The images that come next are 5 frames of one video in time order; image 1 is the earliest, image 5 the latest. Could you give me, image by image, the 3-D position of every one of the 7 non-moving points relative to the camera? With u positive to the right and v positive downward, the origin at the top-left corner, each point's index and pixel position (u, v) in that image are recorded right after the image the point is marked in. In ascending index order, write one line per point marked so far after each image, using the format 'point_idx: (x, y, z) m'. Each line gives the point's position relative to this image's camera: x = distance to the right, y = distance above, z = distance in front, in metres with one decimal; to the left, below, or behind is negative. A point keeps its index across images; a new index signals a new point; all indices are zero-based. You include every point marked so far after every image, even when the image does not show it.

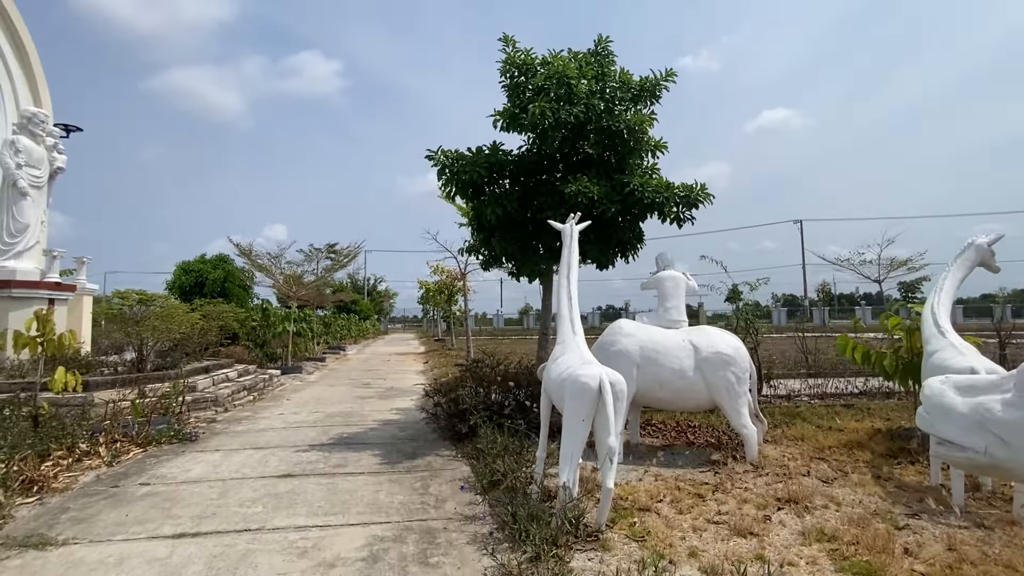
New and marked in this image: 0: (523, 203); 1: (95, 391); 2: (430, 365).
0: (+0.1, +1.1, +6.2) m
1: (-6.1, -1.5, +7.1) m
2: (-2.4, -2.3, +14.6) m
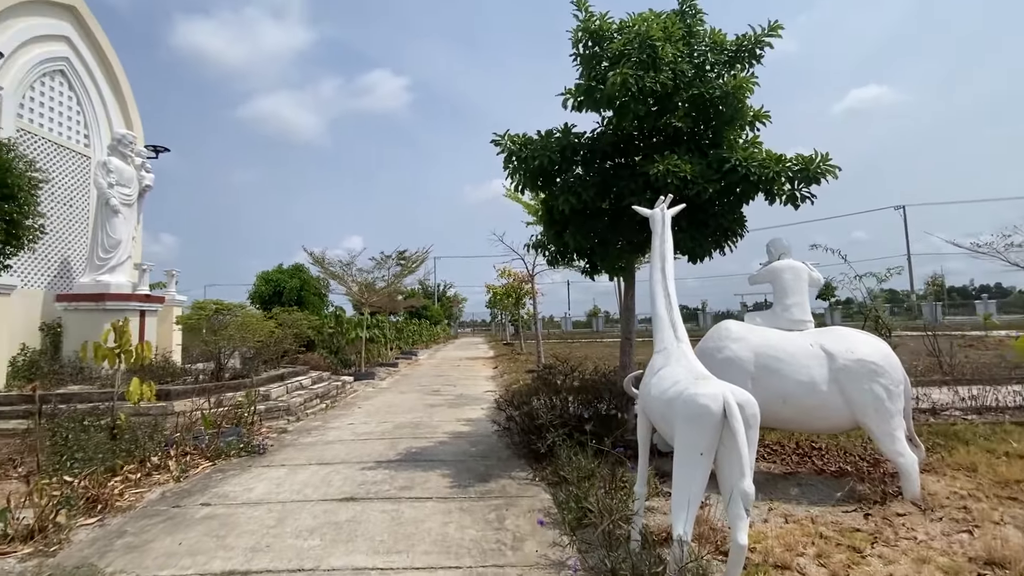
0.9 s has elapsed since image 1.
0: (+1.0, +1.1, +5.5) m
1: (-5.0, -1.7, +7.2) m
2: (-0.3, -2.4, +14.1) m
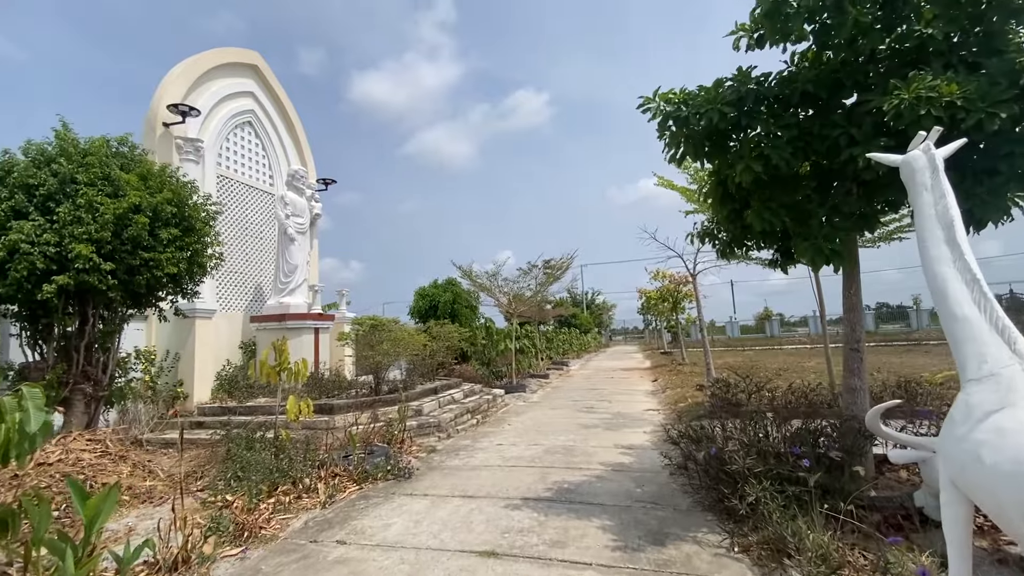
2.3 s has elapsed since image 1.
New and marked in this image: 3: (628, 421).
0: (+2.4, +1.2, +4.0) m
1: (-2.7, -1.9, +7.4) m
2: (+3.9, -2.5, +12.5) m
3: (+2.0, -2.3, +8.3) m
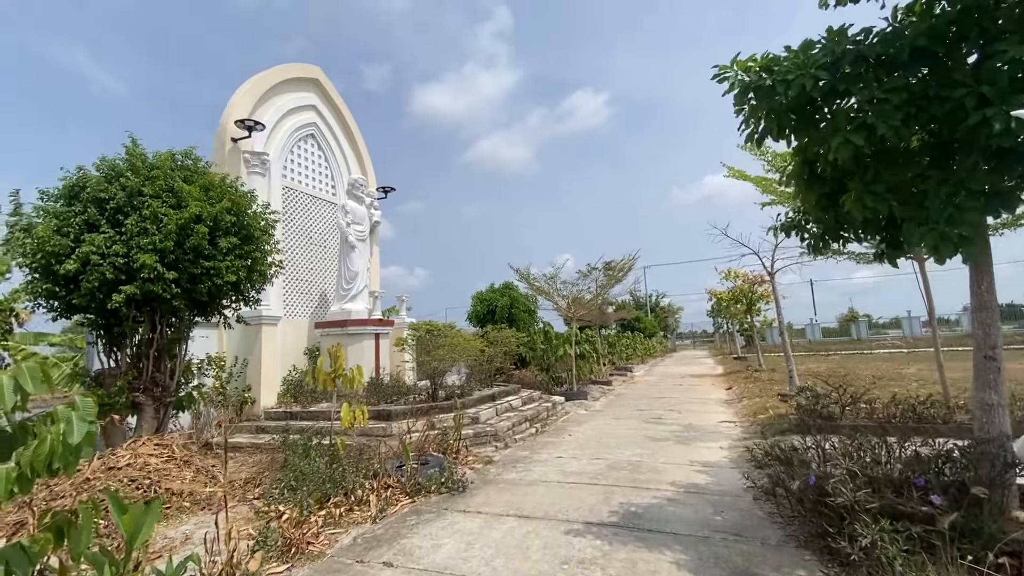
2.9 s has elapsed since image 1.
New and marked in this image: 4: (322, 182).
0: (+2.8, +1.2, +3.3) m
1: (-1.8, -2.0, +7.3) m
2: (+5.4, -2.5, +11.6) m
3: (+3.0, -2.3, +7.6) m
4: (-4.7, +2.6, +12.0) m
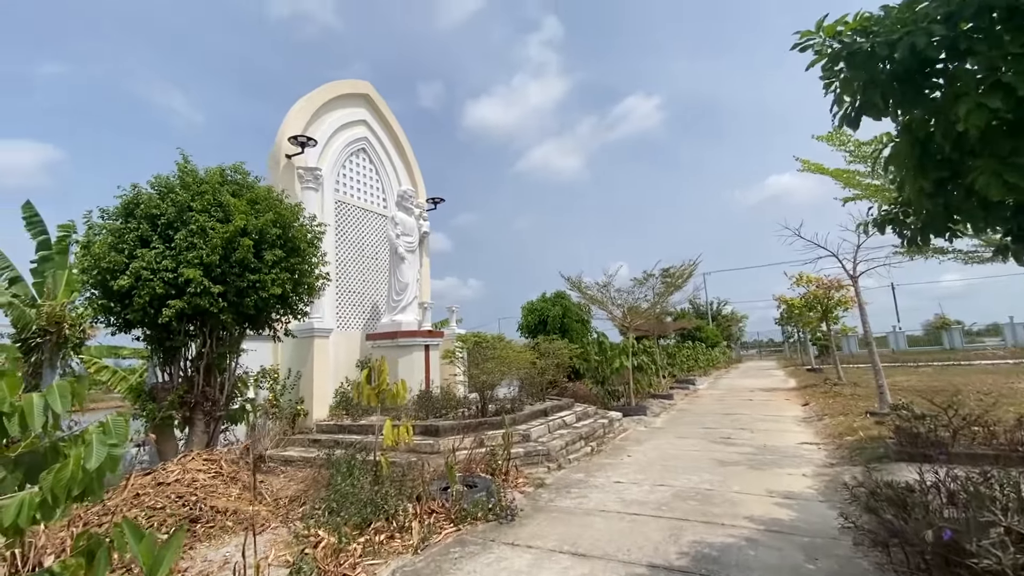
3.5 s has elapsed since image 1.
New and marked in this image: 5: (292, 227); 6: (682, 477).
0: (+3.0, +1.2, +2.6) m
1: (-1.0, -2.2, +7.0) m
2: (+6.6, -2.6, +10.5) m
3: (+3.7, -2.4, +6.8) m
4: (-3.5, +2.3, +12.1) m
5: (-2.7, +0.7, +5.8) m
6: (+2.1, -2.3, +5.9) m
